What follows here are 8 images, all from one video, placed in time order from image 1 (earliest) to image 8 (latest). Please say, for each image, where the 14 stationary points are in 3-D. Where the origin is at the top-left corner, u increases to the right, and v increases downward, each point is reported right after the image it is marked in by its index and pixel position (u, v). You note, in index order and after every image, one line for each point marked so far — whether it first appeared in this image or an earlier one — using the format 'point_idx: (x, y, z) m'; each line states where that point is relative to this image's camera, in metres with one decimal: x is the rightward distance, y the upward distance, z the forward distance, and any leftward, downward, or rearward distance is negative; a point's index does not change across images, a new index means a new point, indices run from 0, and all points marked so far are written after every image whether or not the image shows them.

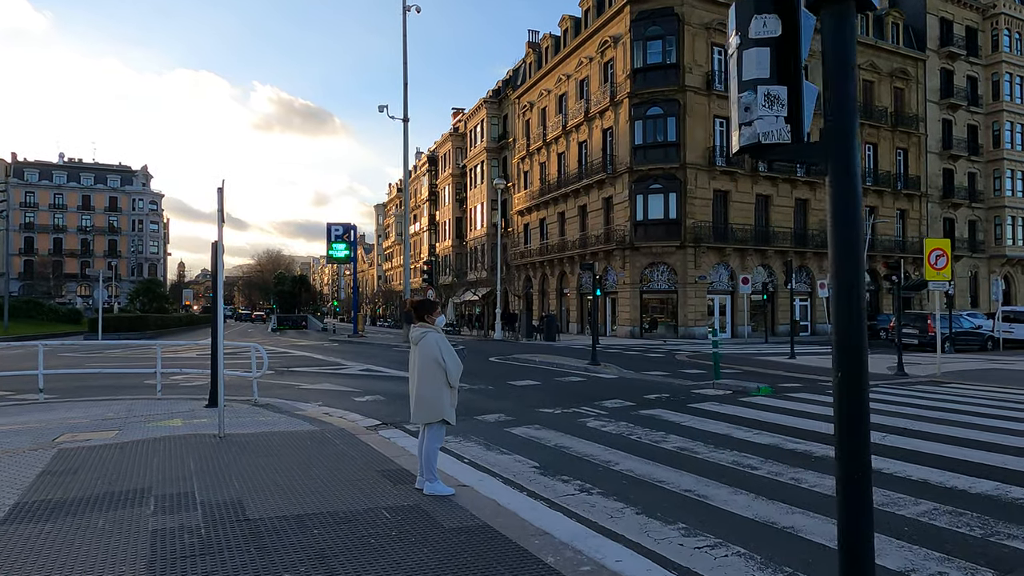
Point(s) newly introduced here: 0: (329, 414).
0: (-2.9, -2.0, +10.4) m
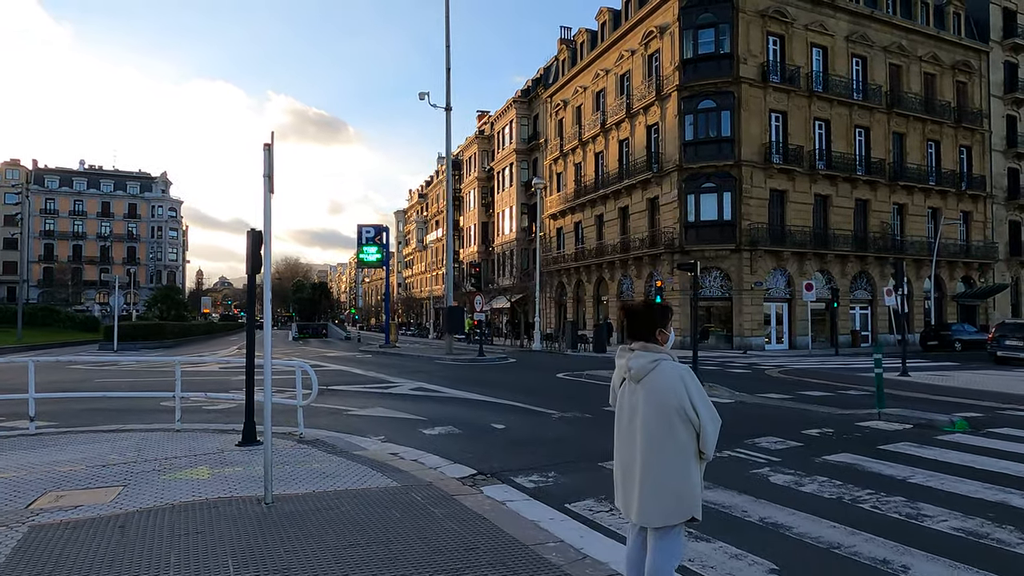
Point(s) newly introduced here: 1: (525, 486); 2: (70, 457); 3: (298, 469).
0: (-1.3, -2.0, +7.9) m
1: (+0.1, -1.9, +6.5) m
2: (-4.9, -1.9, +7.4) m
3: (-2.2, -1.9, +6.7) m
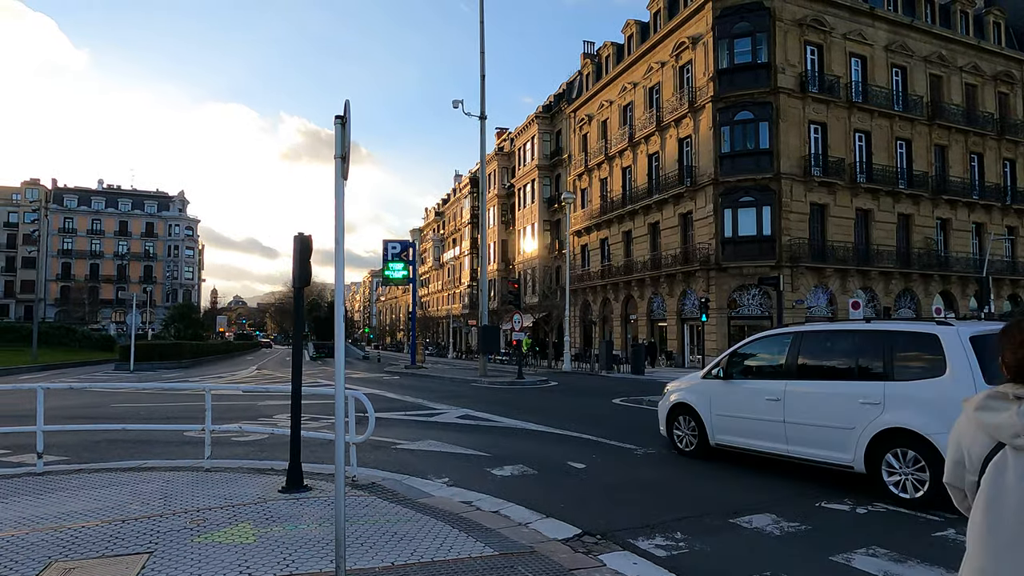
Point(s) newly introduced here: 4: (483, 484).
0: (-0.3, -2.1, +6.5) m
1: (+1.1, -2.0, +5.1) m
2: (-3.9, -2.0, +6.1) m
3: (-1.2, -2.0, +5.4) m
4: (-0.3, -2.2, +7.4) m
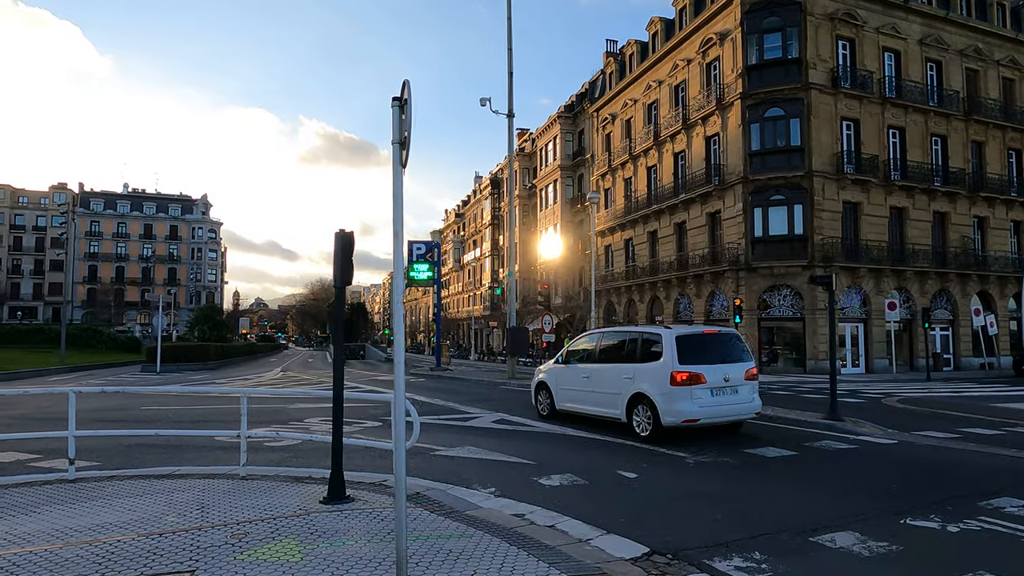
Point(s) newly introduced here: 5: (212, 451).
0: (+0.2, -2.1, +6.1) m
1: (+1.6, -2.0, +4.7) m
2: (-3.4, -2.0, +5.8) m
3: (-0.7, -2.0, +5.0) m
4: (+0.2, -2.2, +7.0) m
5: (-4.2, -2.3, +9.4) m
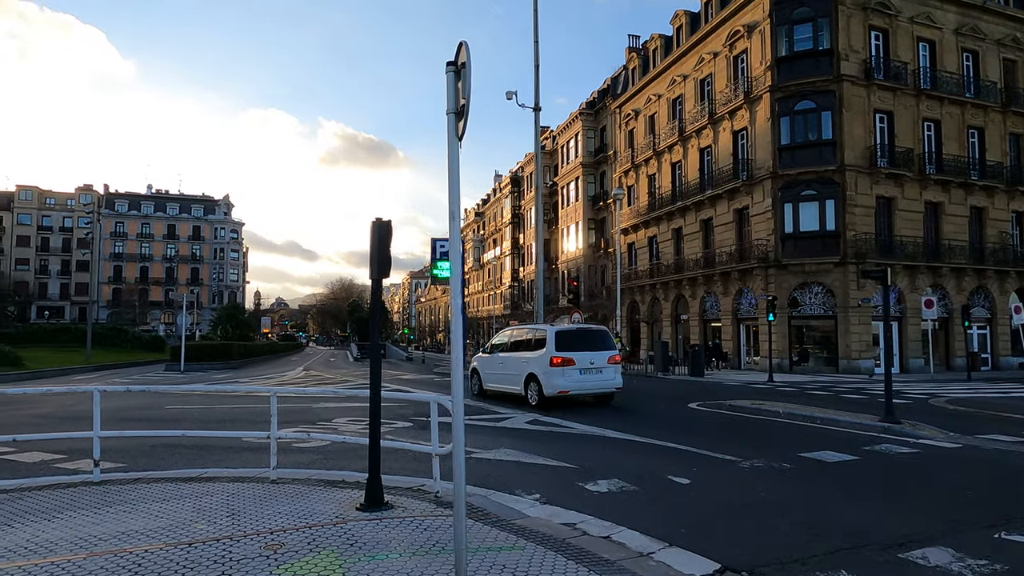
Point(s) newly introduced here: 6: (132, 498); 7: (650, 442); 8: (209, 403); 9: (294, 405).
0: (+0.6, -2.1, +5.7) m
1: (+2.0, -2.0, +4.2) m
2: (-3.0, -2.0, +5.5) m
3: (-0.3, -1.9, +4.6) m
4: (+0.7, -2.1, +6.5) m
5: (-3.7, -2.2, +9.0) m
6: (-3.7, -2.0, +6.4) m
7: (+1.9, -2.1, +9.2) m
8: (-6.5, -2.5, +14.2) m
9: (-4.5, -2.4, +13.6) m
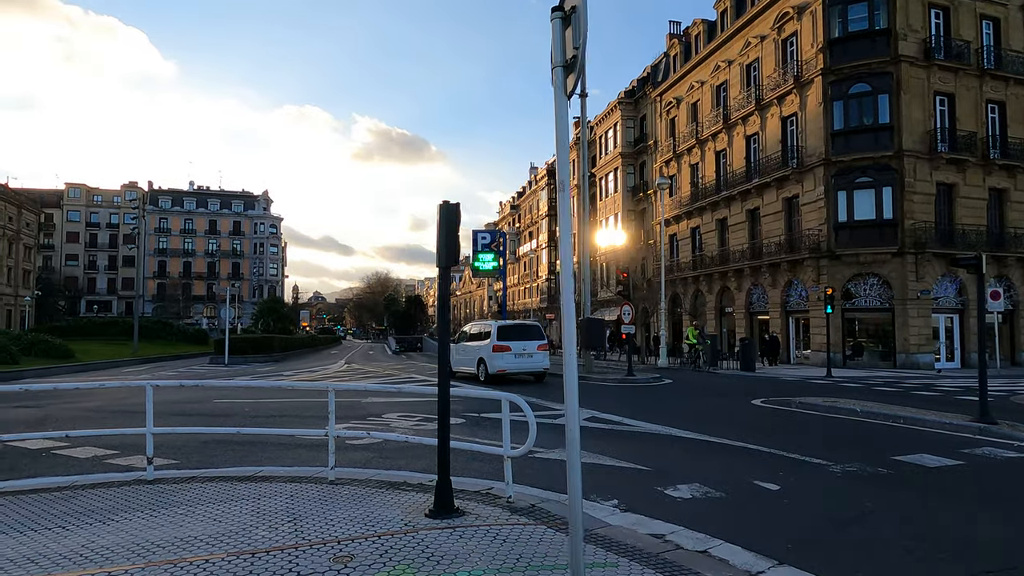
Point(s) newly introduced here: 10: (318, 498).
0: (+1.3, -2.0, +5.1) m
1: (+2.5, -1.9, +3.6) m
2: (-2.4, -1.9, +5.1) m
3: (+0.3, -1.8, +4.1) m
4: (+1.4, -2.0, +6.0) m
5: (-2.9, -2.1, +8.7) m
6: (-3.0, -1.9, +6.1) m
7: (+2.8, -2.0, +8.6) m
8: (-5.4, -2.3, +14.0) m
9: (-3.4, -2.2, +13.3) m
10: (-1.8, -1.9, +6.1) m
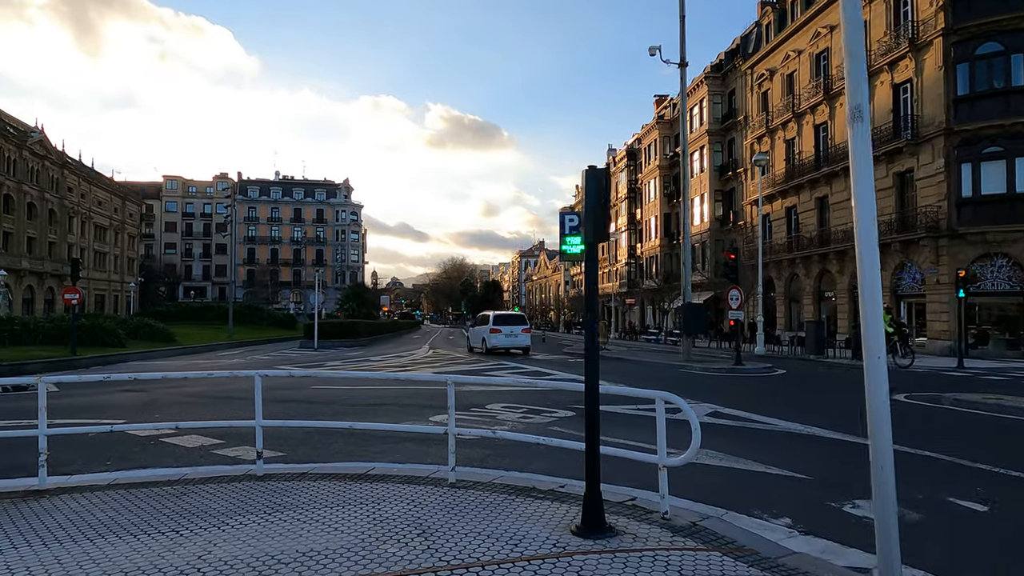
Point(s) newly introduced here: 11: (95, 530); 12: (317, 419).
0: (+2.4, -1.8, +4.1) m
1: (+3.4, -1.8, +2.4) m
2: (-1.3, -1.7, +4.5) m
3: (+1.3, -1.7, +3.2) m
4: (+2.6, -1.8, +5.0) m
5: (-1.4, -1.9, +8.2) m
6: (-1.7, -1.8, +5.5) m
7: (+4.2, -1.8, +7.4) m
8: (-3.3, -2.0, +13.7) m
9: (-1.4, -1.9, +12.8) m
10: (-0.6, -1.8, +5.4) m
11: (-3.1, -1.8, +4.9) m
12: (-2.9, -1.9, +9.6) m
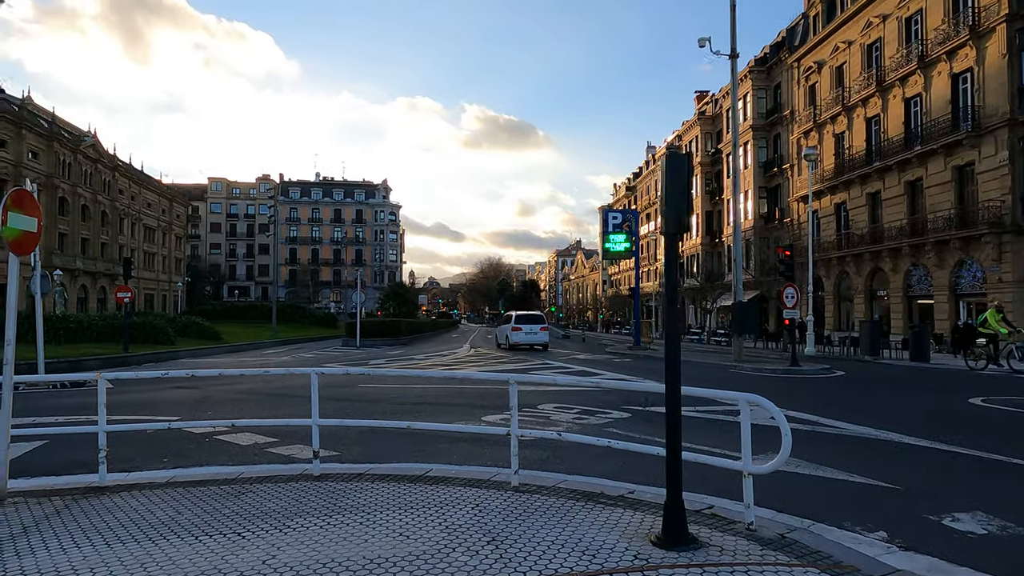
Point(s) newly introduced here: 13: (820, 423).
0: (+2.8, -1.8, +3.7) m
1: (+3.8, -1.7, +2.0) m
2: (-0.8, -1.7, +4.3) m
3: (+1.7, -1.7, +2.9) m
4: (+3.1, -1.8, +4.5) m
5: (-0.7, -1.9, +8.0) m
6: (-1.2, -1.7, +5.3) m
7: (+4.9, -1.7, +6.9) m
8: (-2.3, -1.9, +13.6) m
9: (-0.4, -1.9, +12.6) m
10: (0.0, -1.7, +5.2) m
11: (-2.6, -1.8, +4.8) m
12: (-2.1, -1.9, +9.4) m
13: (+4.3, -1.8, +9.2) m
